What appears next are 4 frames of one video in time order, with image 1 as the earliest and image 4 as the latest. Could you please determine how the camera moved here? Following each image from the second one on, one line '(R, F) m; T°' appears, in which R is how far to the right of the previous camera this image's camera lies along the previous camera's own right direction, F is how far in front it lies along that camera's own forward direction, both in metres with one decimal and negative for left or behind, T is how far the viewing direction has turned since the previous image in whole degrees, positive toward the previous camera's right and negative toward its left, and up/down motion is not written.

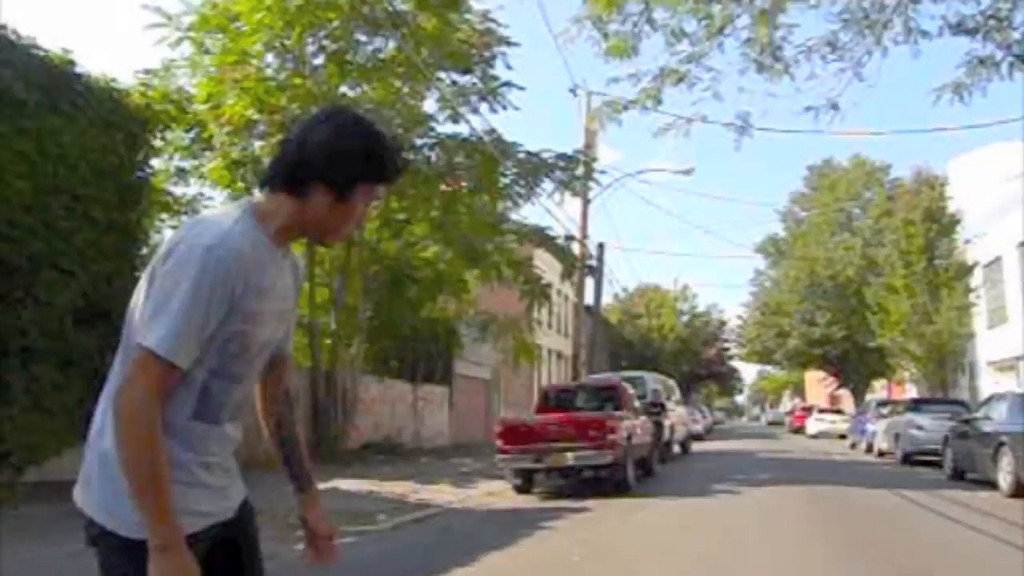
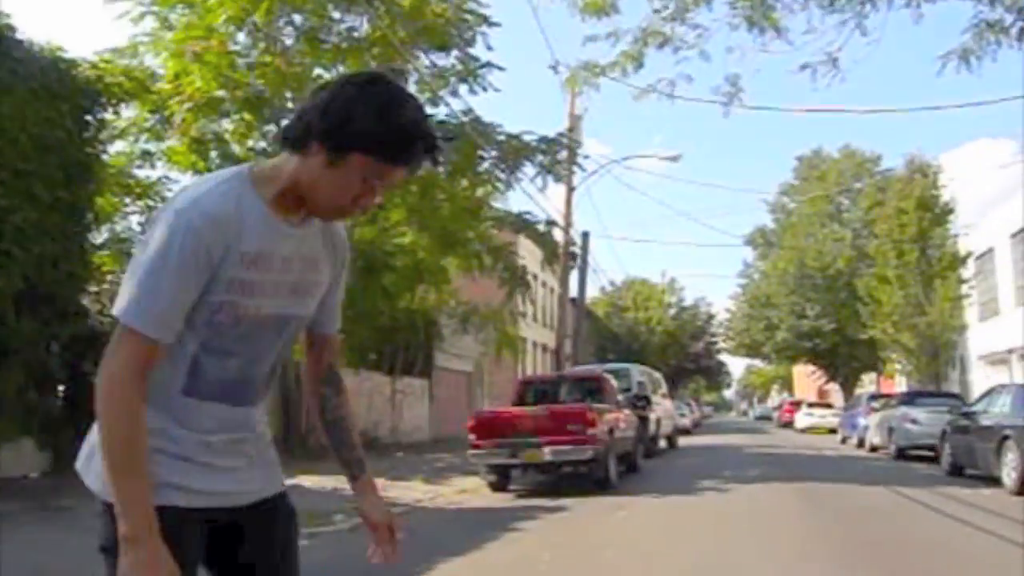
(+0.2, +1.0) m; +1°
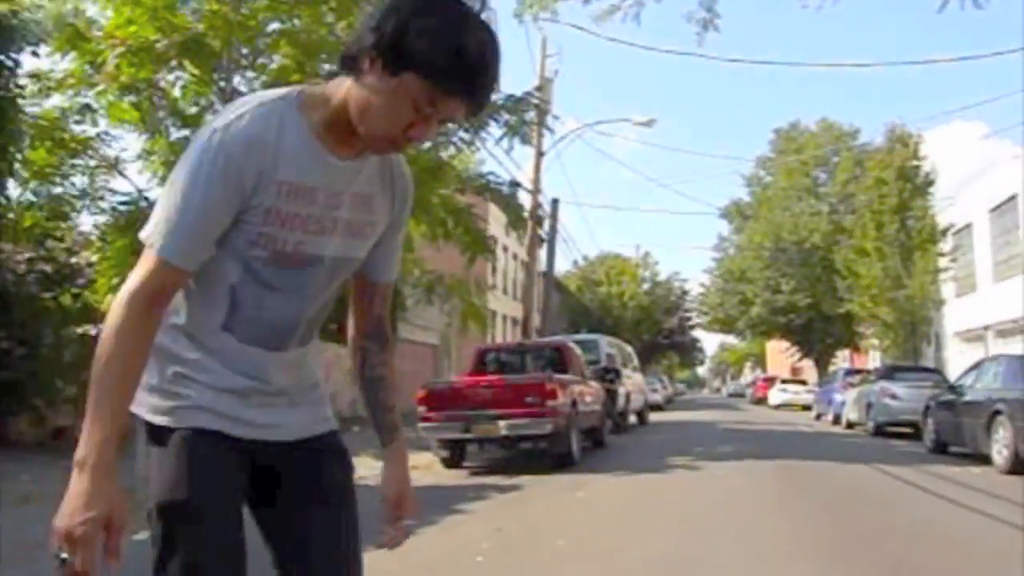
(+0.2, +1.2) m; +1°
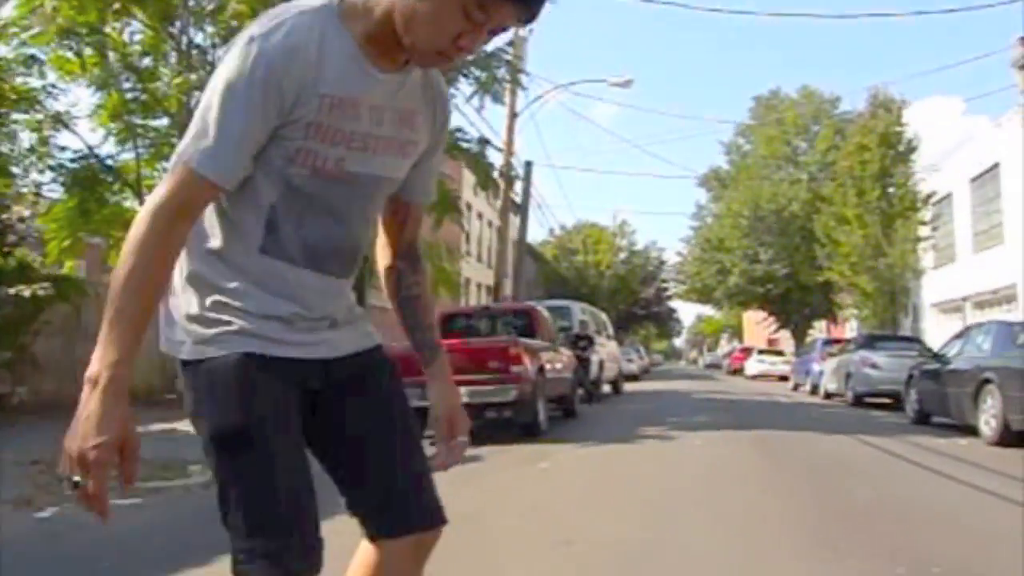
(+0.2, +0.8) m; +1°
